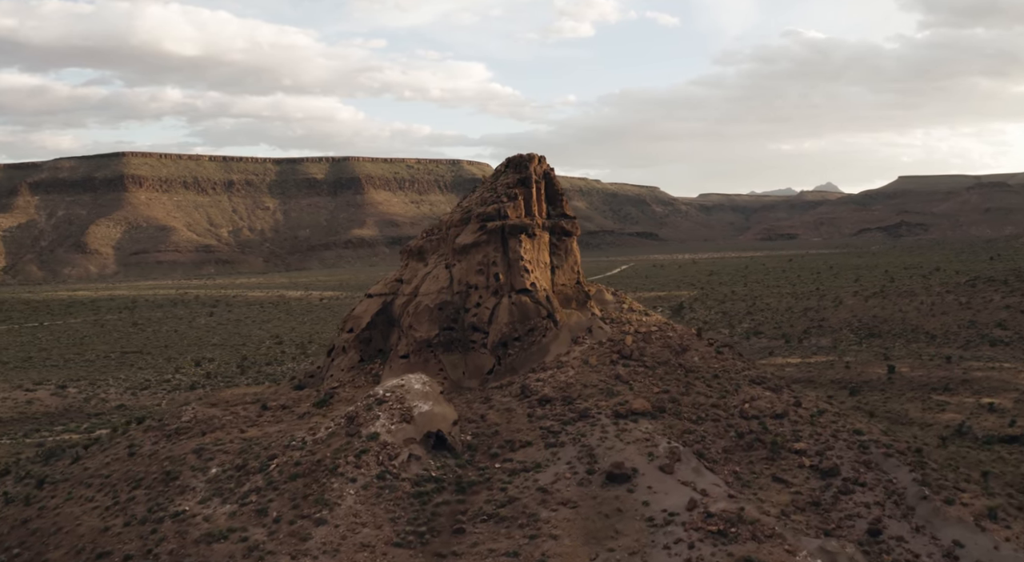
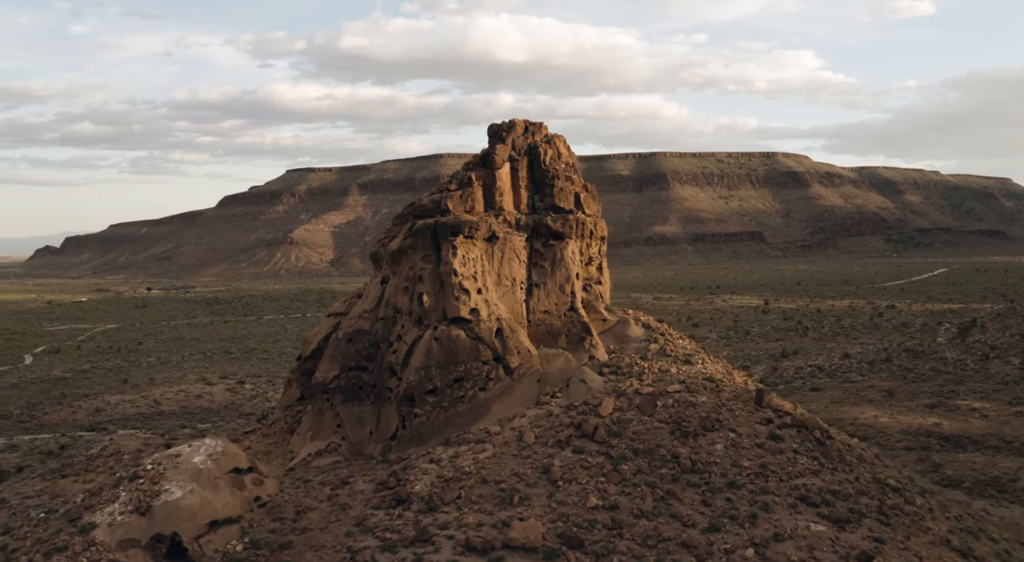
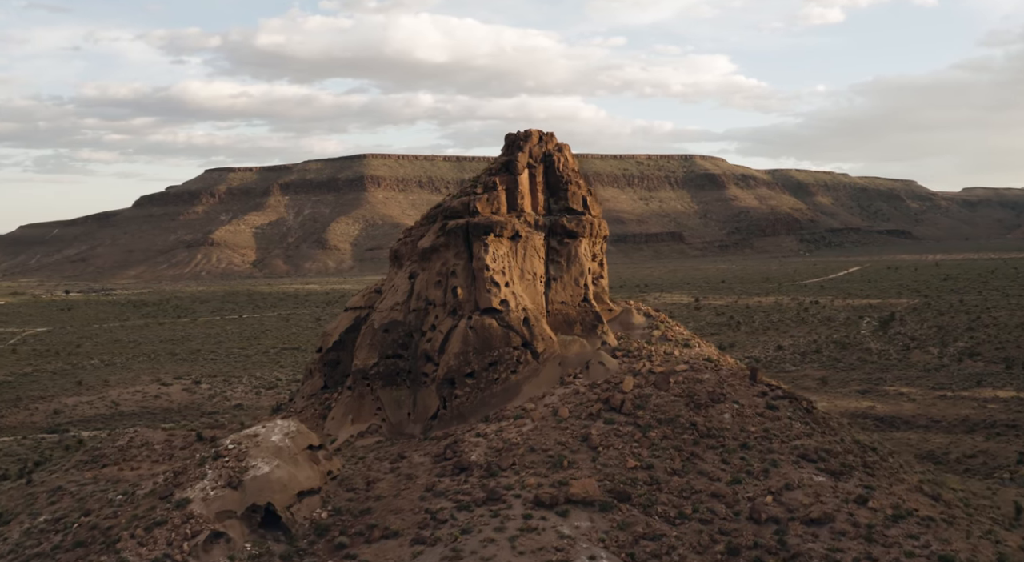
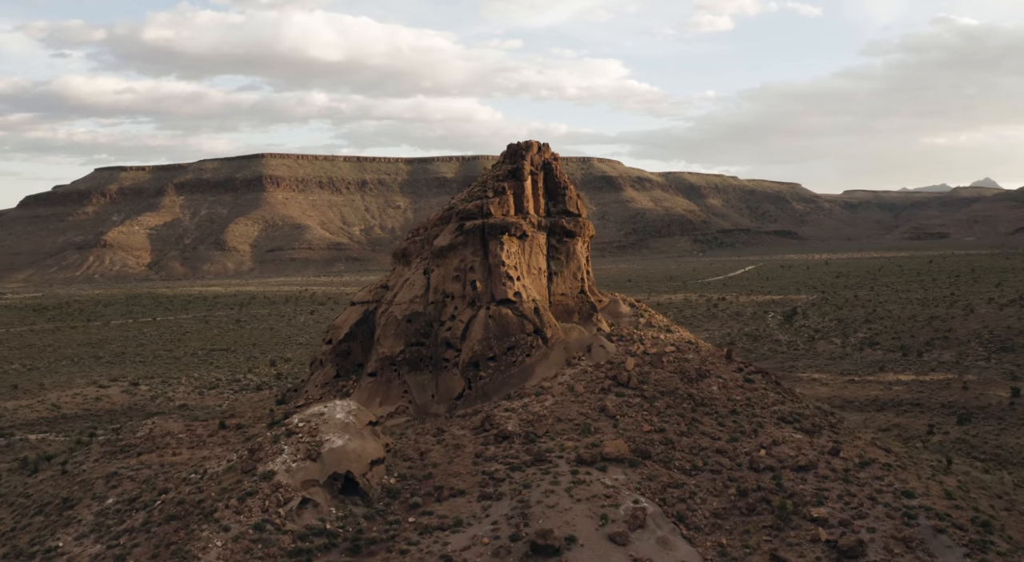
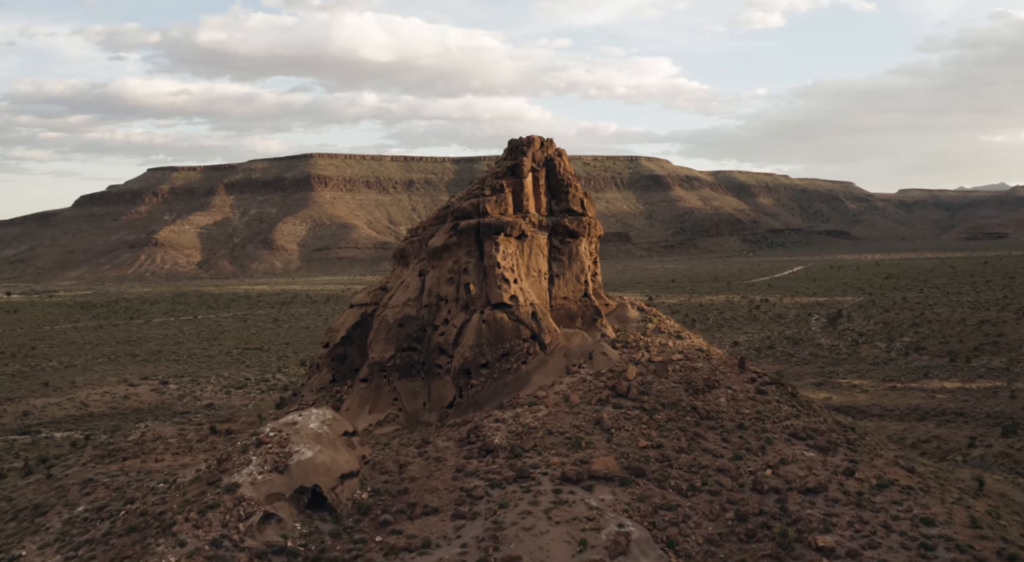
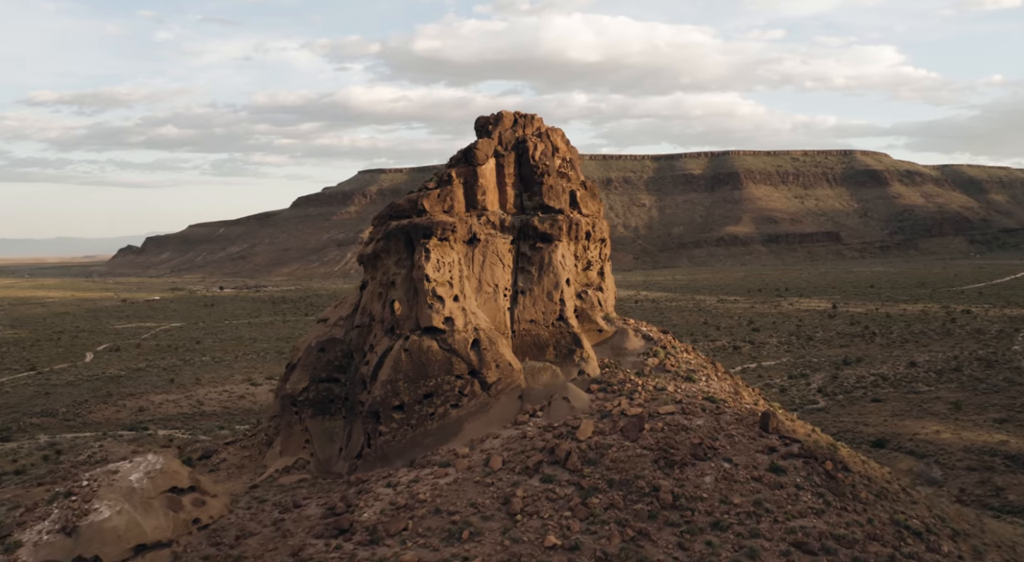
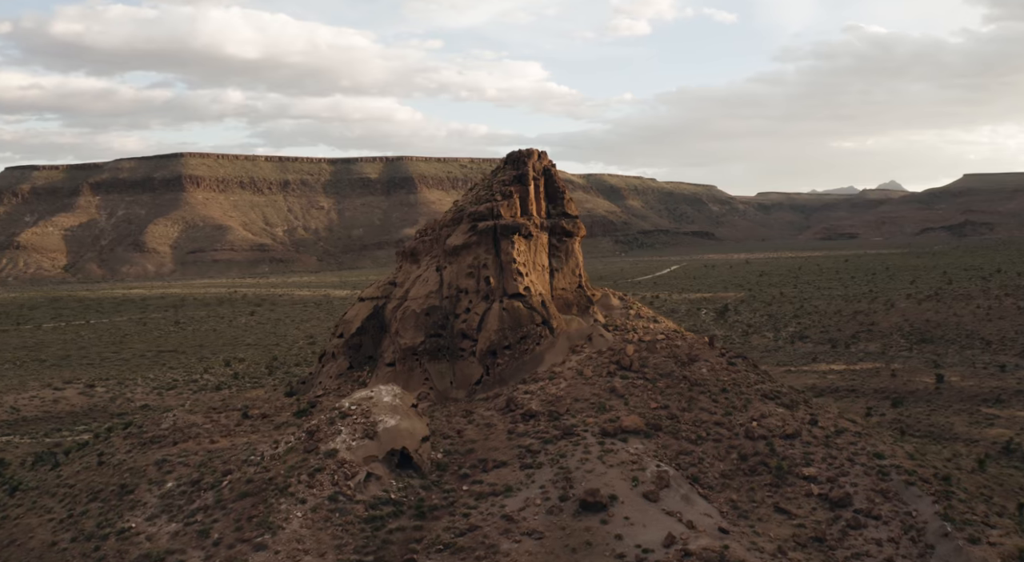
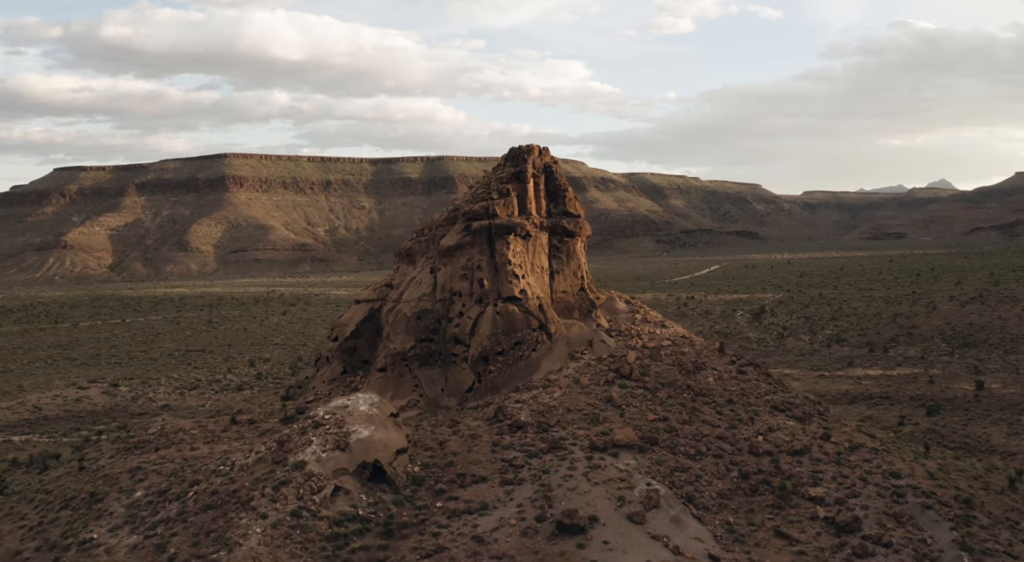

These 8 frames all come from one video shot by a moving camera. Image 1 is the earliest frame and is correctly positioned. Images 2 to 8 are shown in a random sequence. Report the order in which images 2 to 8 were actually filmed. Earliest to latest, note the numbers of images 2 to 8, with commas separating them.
7, 8, 4, 5, 3, 2, 6
